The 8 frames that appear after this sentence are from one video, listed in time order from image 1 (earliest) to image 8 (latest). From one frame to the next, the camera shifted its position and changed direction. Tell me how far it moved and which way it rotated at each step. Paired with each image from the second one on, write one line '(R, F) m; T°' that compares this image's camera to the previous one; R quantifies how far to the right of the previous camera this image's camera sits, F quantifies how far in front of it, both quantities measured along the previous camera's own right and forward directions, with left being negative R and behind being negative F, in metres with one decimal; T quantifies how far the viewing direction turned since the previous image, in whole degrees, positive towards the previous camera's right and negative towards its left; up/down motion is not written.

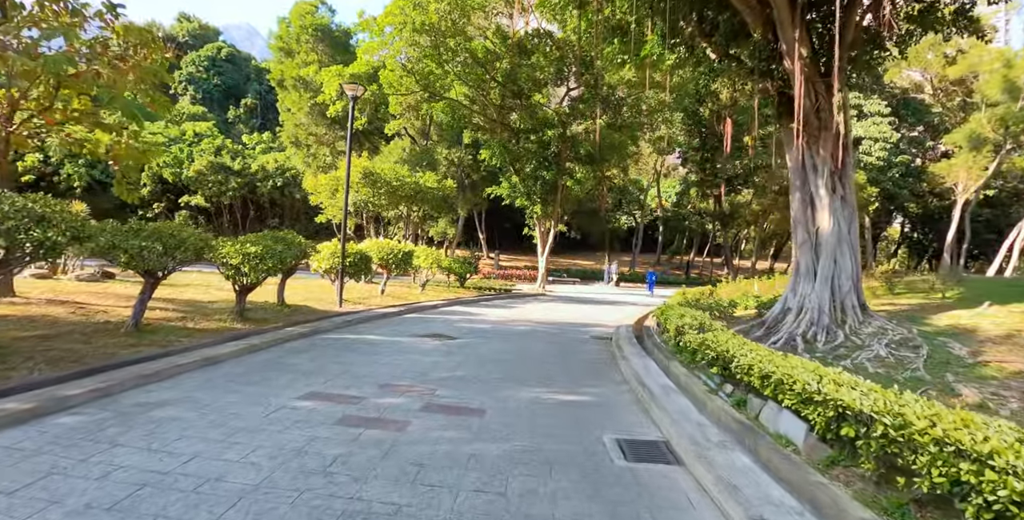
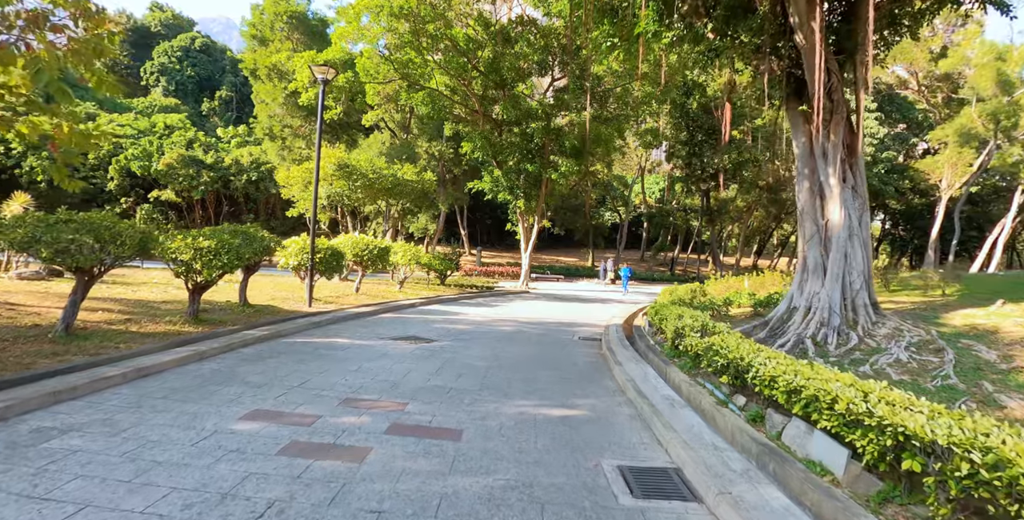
(0.0, +0.9) m; +2°
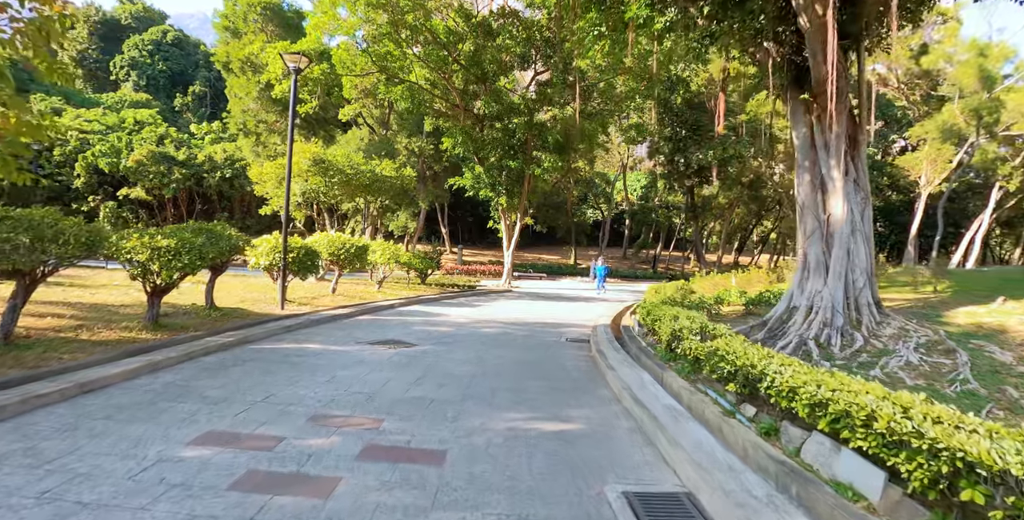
(-0.1, +0.6) m; +2°
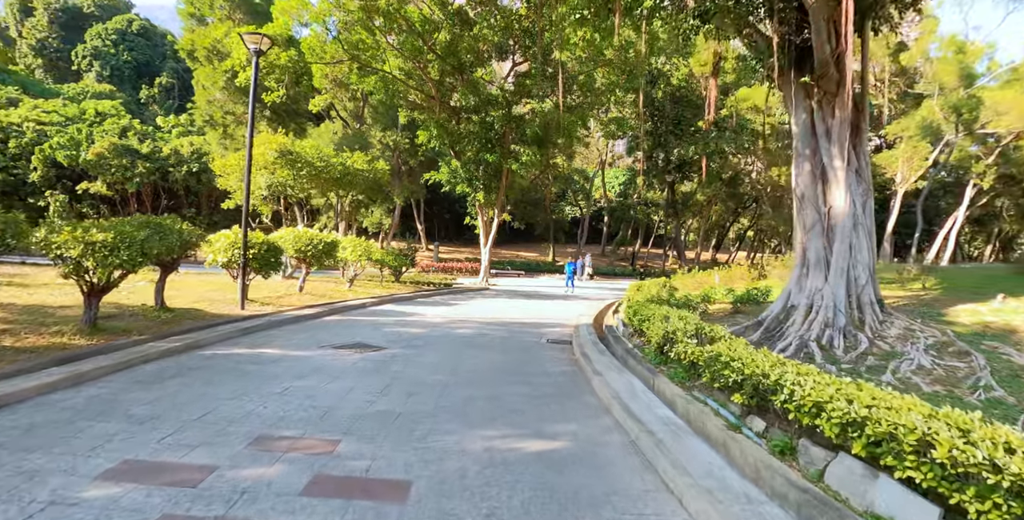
(0.0, +0.7) m; +2°
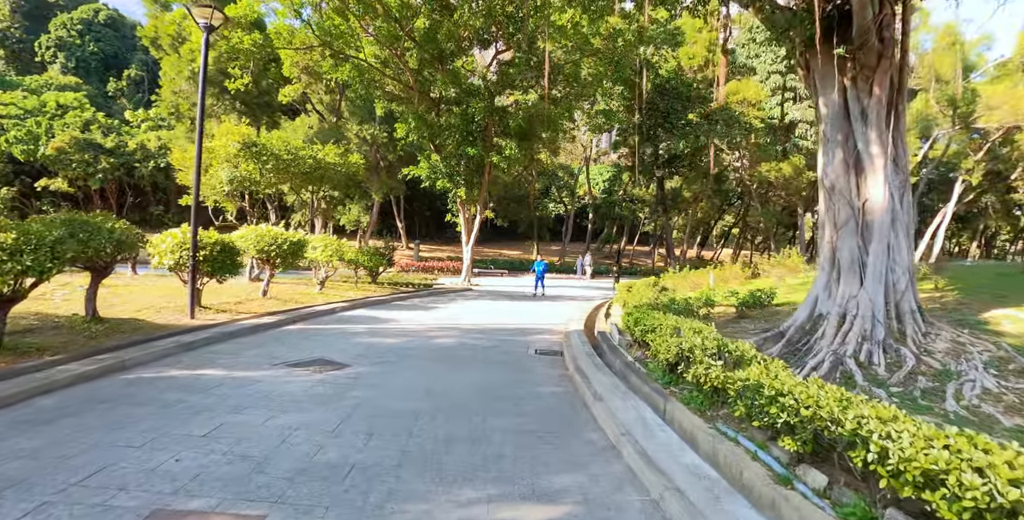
(0.0, +1.2) m; +1°
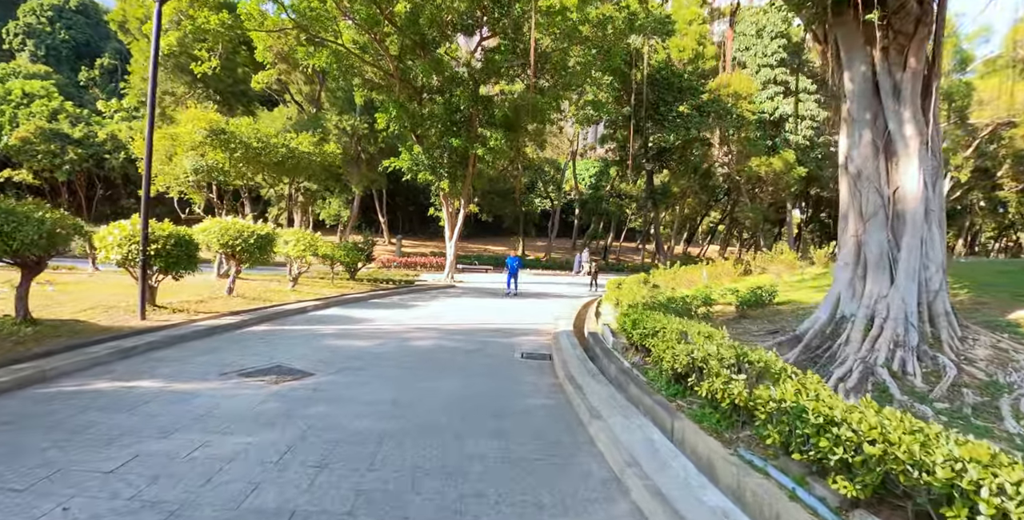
(0.0, +0.9) m; +1°
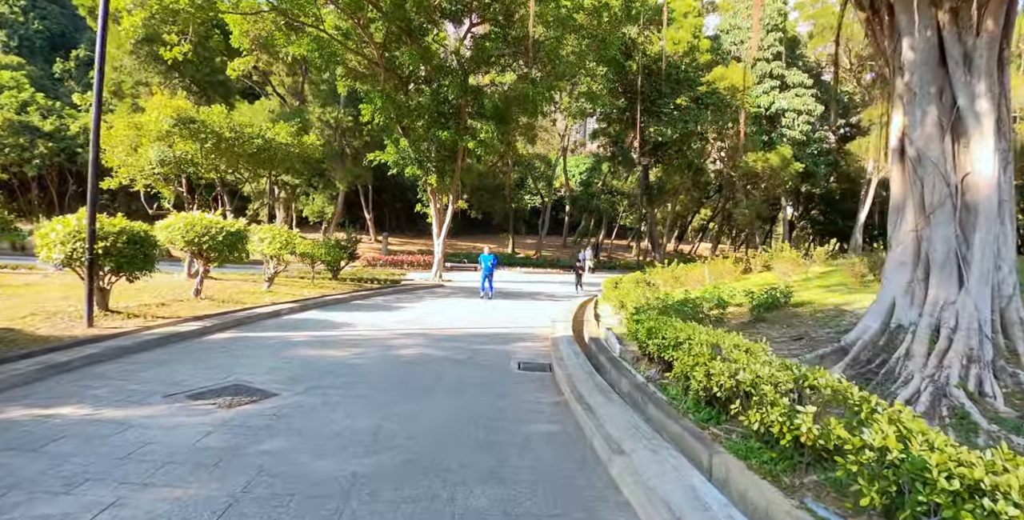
(-0.1, +1.0) m; +1°
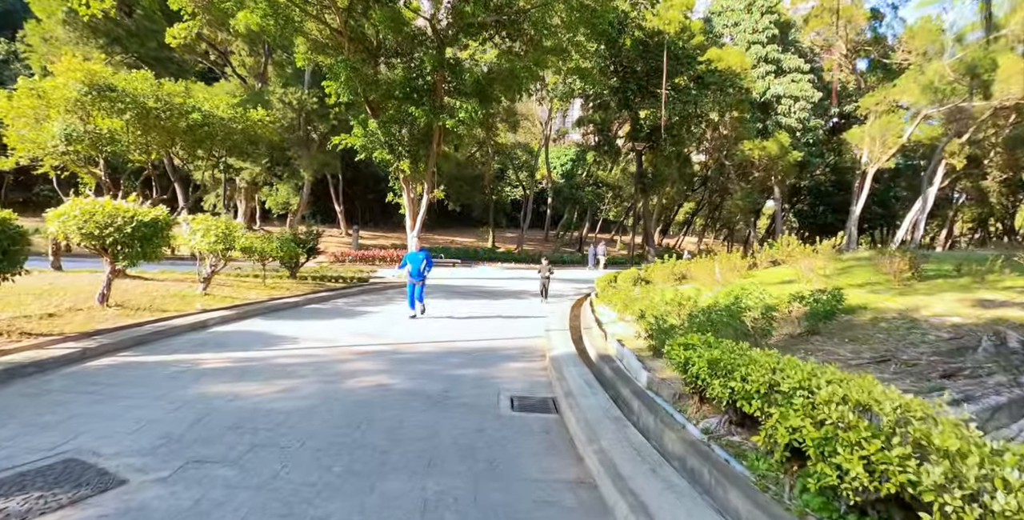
(-0.1, +2.2) m; +2°
